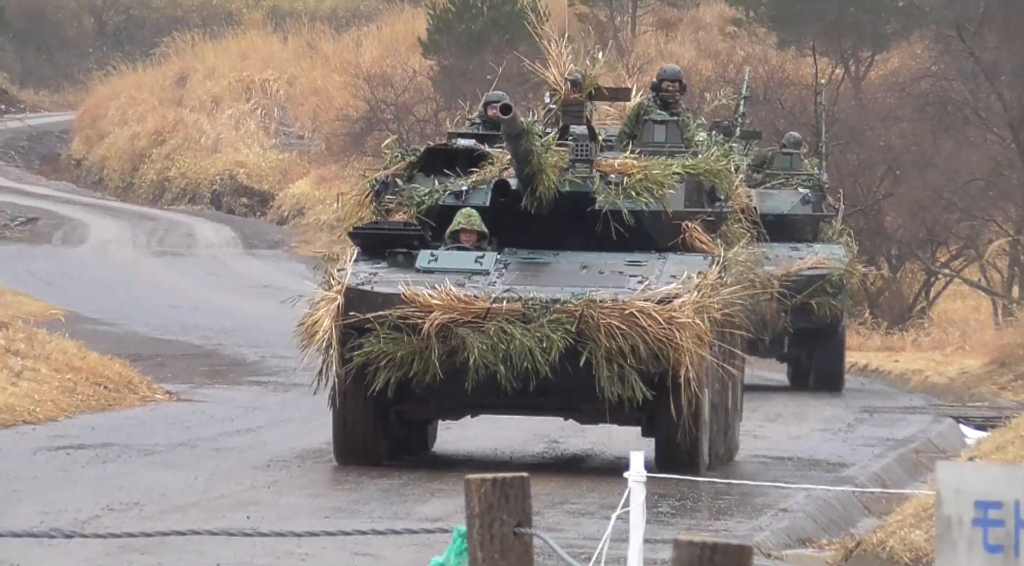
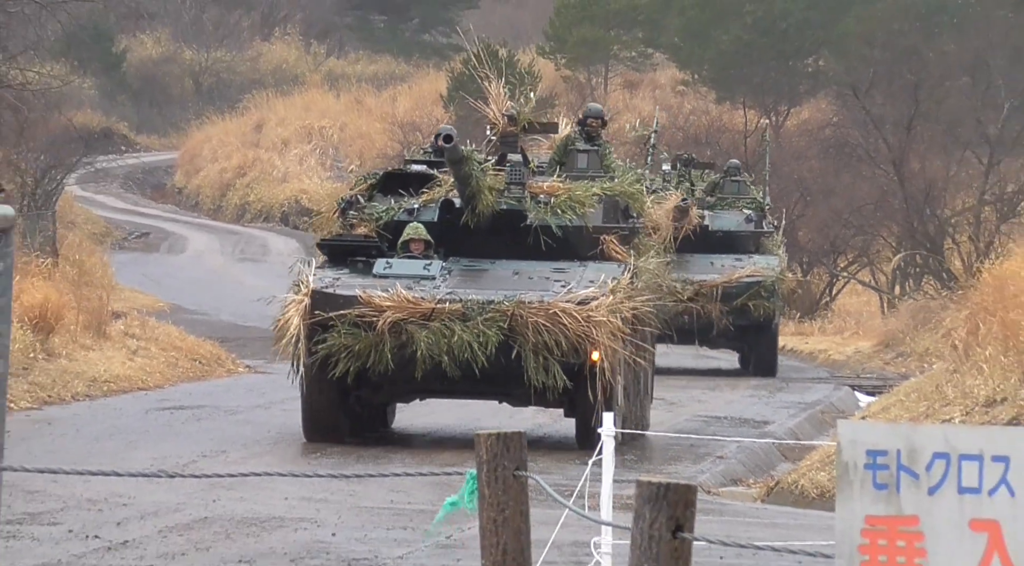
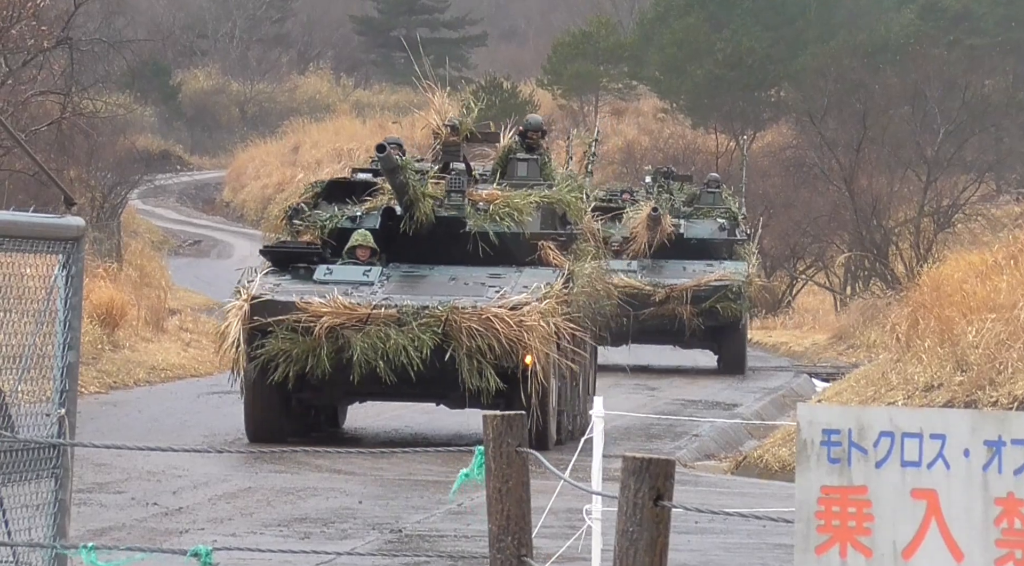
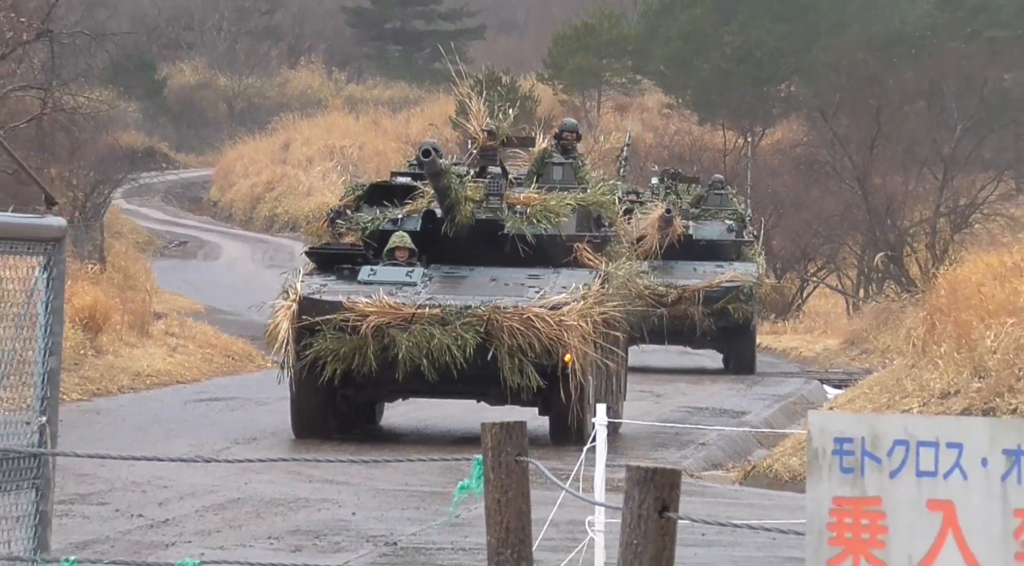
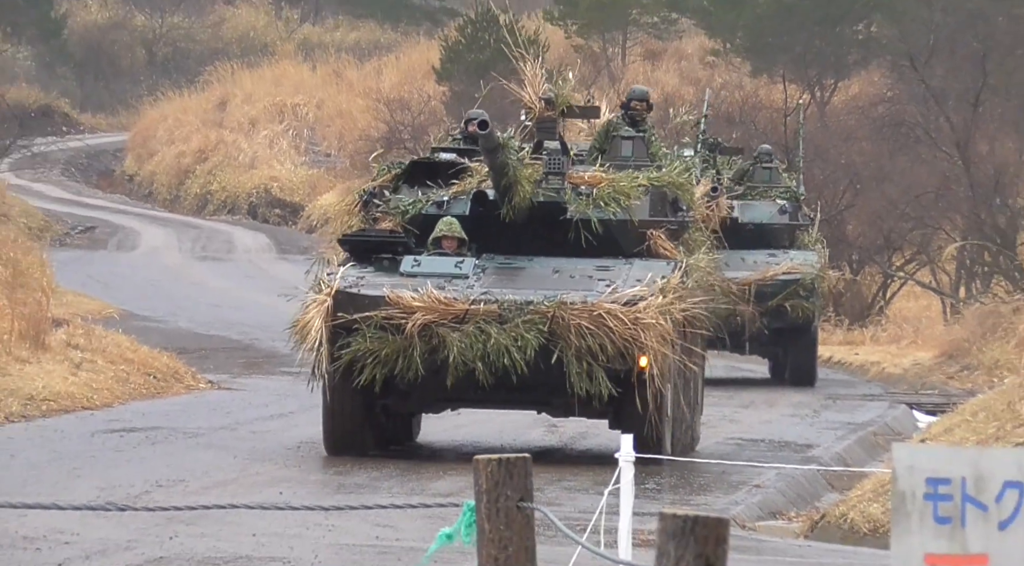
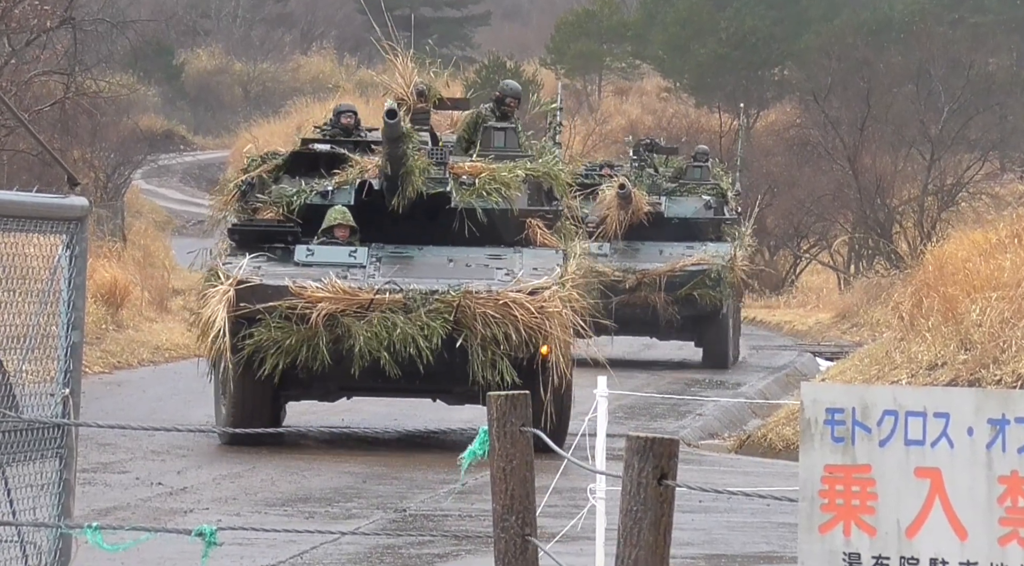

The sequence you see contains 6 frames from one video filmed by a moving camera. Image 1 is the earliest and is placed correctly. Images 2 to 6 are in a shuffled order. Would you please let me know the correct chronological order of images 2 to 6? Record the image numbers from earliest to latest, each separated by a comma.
5, 2, 4, 3, 6
